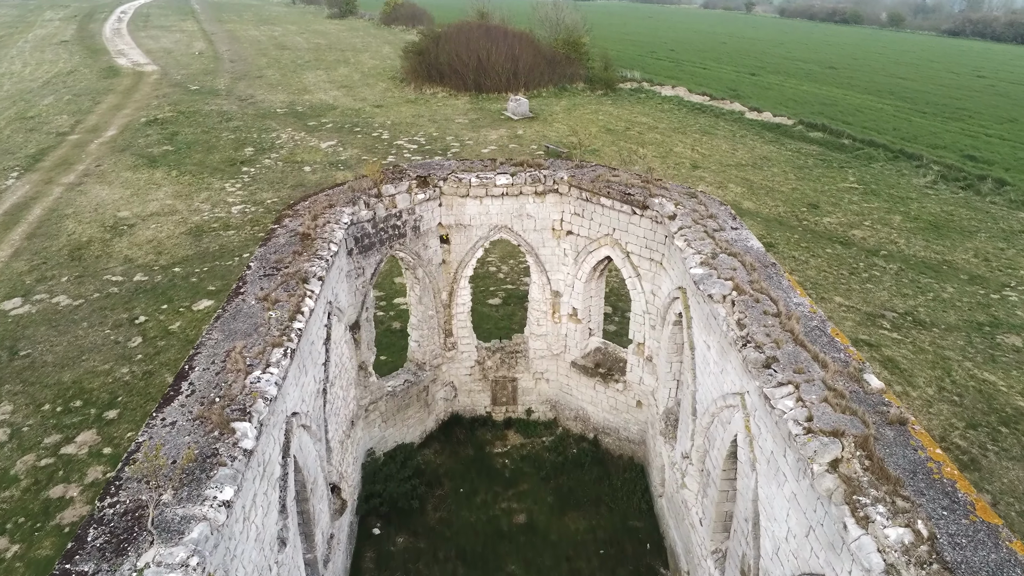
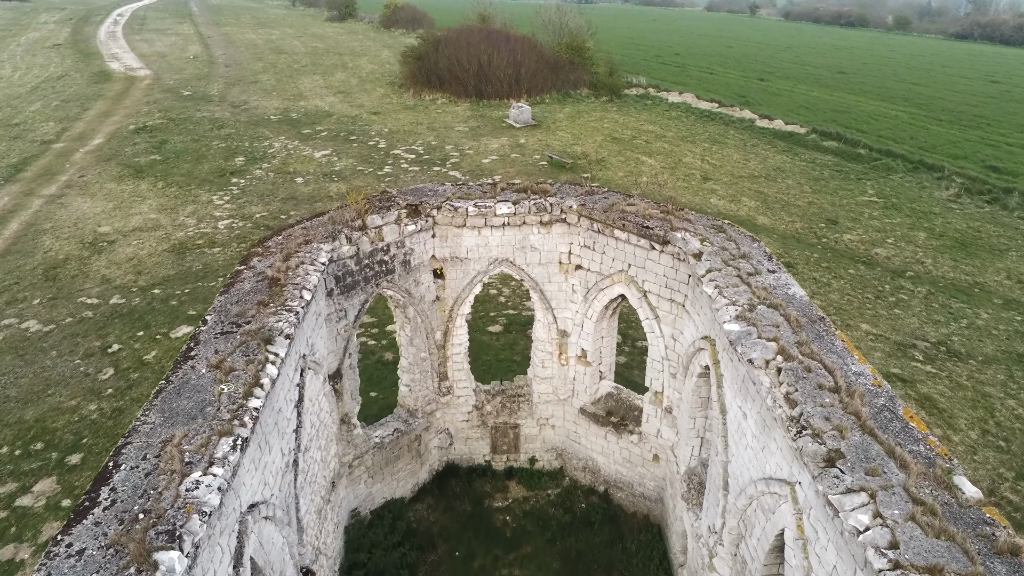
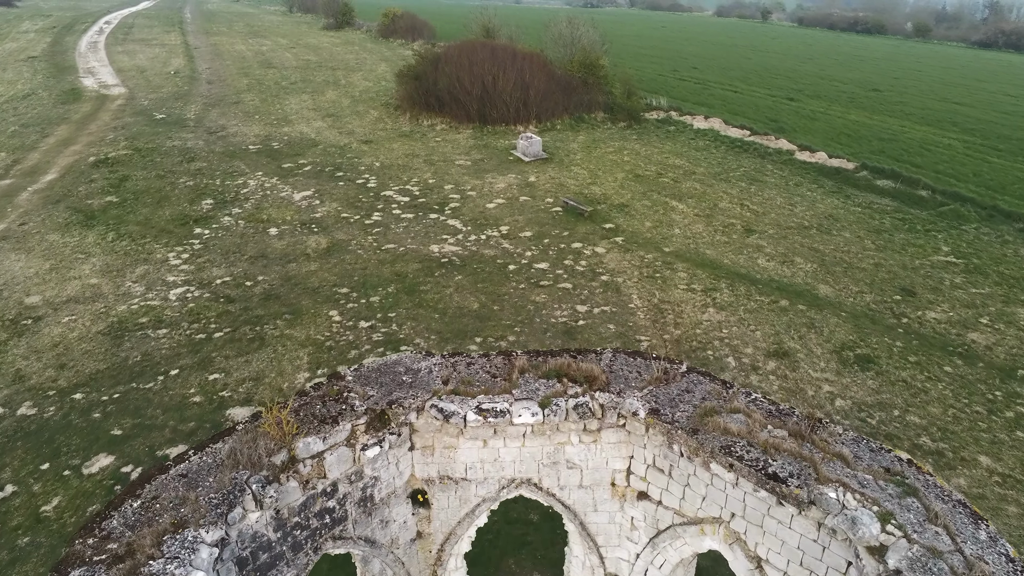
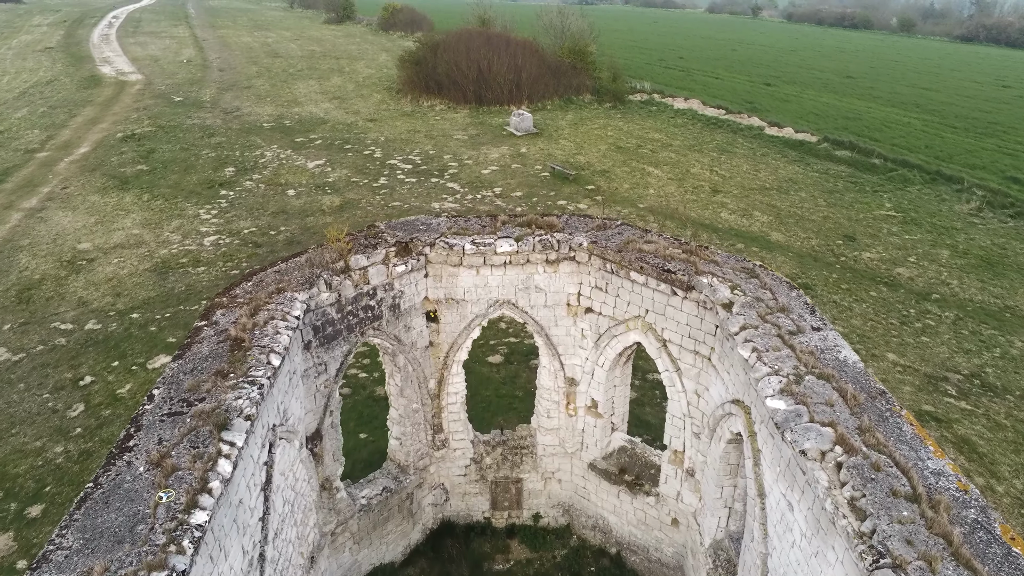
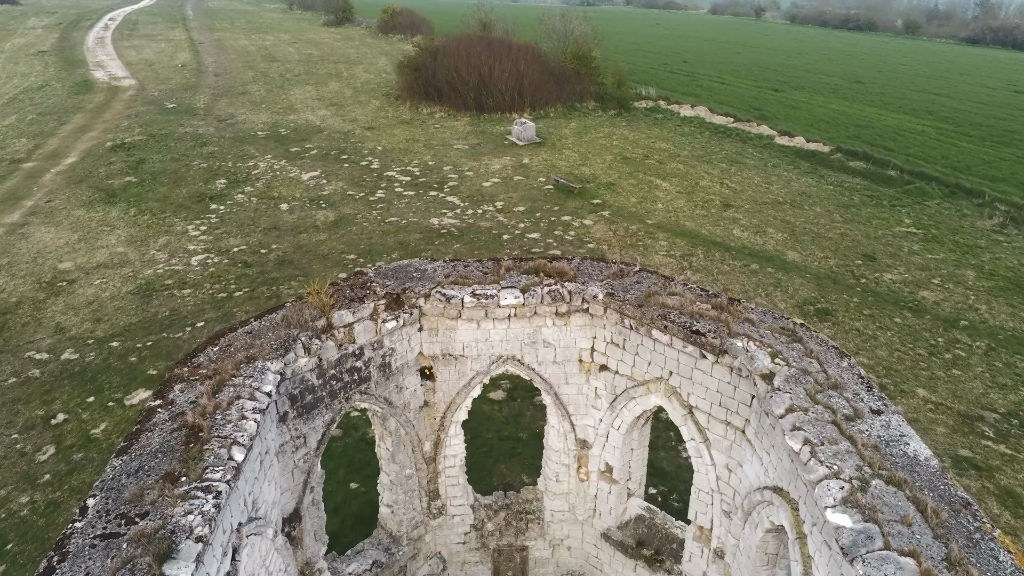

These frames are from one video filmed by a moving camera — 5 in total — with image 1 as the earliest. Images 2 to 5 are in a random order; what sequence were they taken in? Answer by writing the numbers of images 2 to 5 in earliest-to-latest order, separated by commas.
2, 4, 5, 3
